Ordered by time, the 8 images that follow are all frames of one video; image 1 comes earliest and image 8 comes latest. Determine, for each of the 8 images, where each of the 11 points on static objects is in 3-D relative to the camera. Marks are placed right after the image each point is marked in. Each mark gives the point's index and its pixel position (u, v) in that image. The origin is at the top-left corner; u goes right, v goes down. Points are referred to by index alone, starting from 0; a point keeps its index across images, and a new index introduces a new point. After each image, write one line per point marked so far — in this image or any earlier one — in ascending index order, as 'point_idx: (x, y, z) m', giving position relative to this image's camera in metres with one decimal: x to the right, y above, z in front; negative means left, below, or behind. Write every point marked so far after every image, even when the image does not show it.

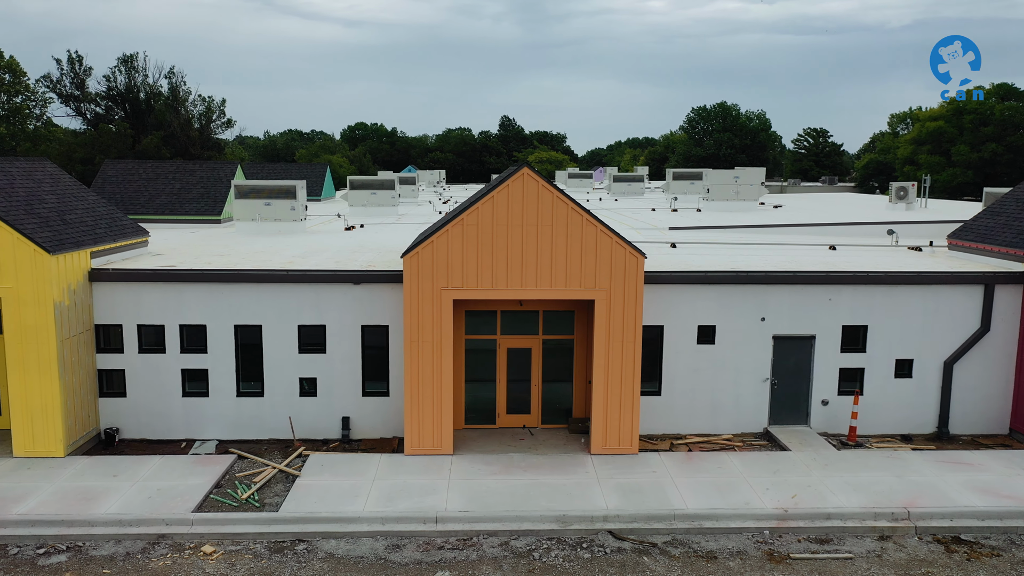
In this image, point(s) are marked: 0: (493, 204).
0: (-0.3, +1.3, +12.2) m
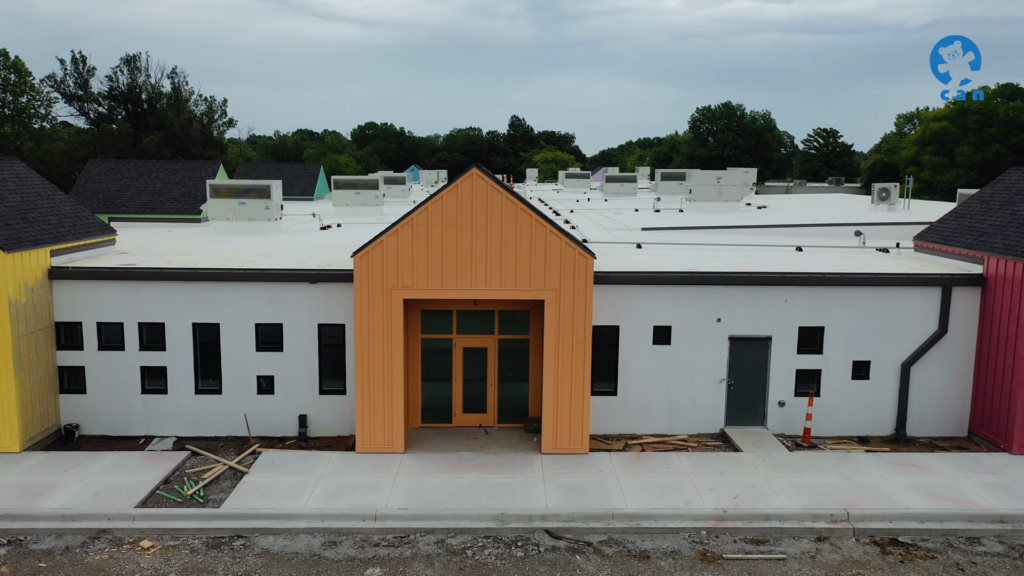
0: (-1.1, +1.3, +12.3) m
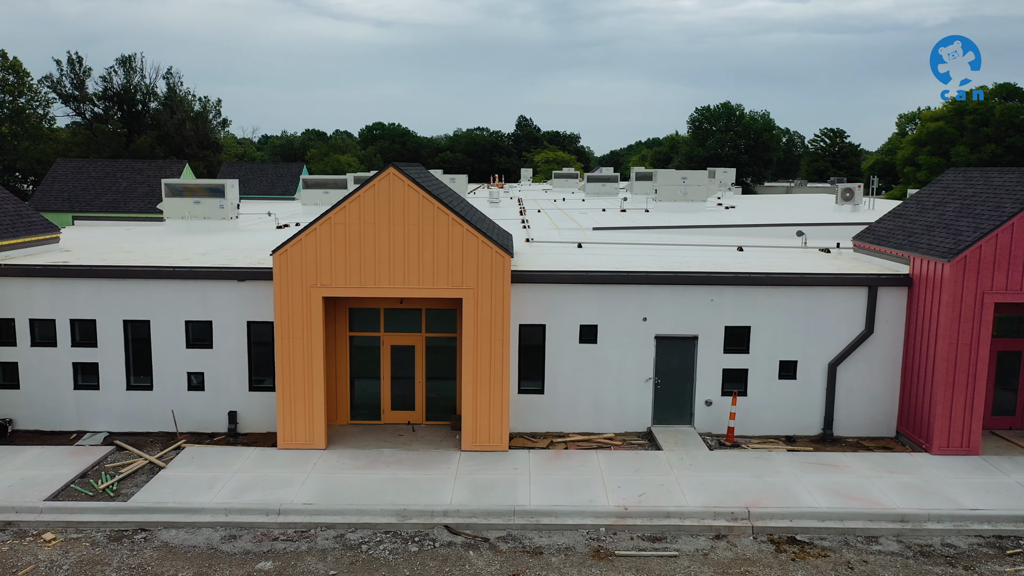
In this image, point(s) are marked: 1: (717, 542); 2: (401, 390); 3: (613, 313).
0: (-2.3, +1.3, +12.4) m
1: (+2.7, -3.3, +10.5) m
2: (-2.0, -1.8, +14.2) m
3: (+1.7, -0.4, +14.0) m
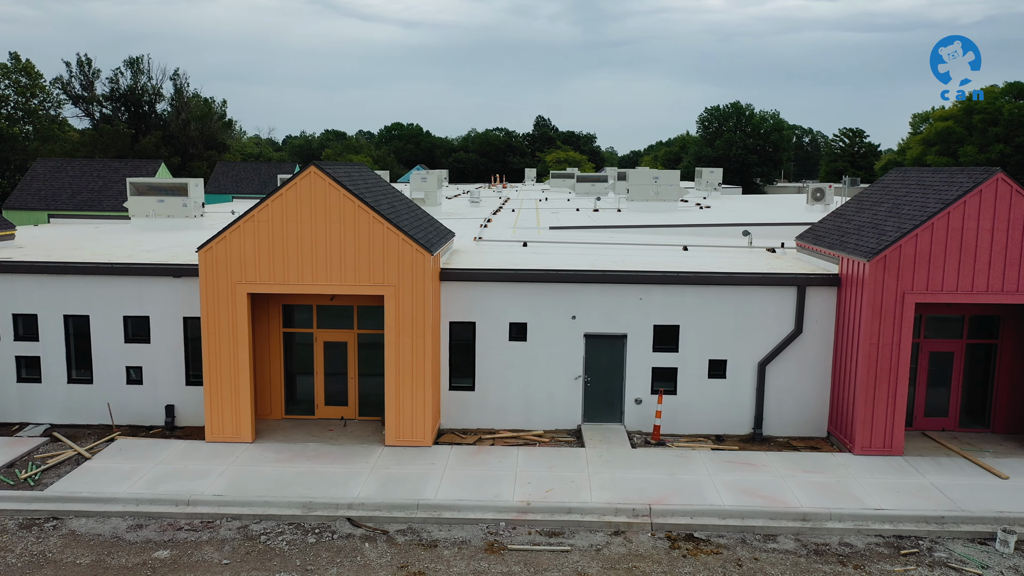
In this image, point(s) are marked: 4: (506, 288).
0: (-3.6, +1.4, +12.7) m
1: (+1.3, -3.3, +10.6) m
2: (-3.2, -1.7, +14.4) m
3: (+0.5, -0.4, +14.1) m
4: (-0.1, 0.0, +14.1) m
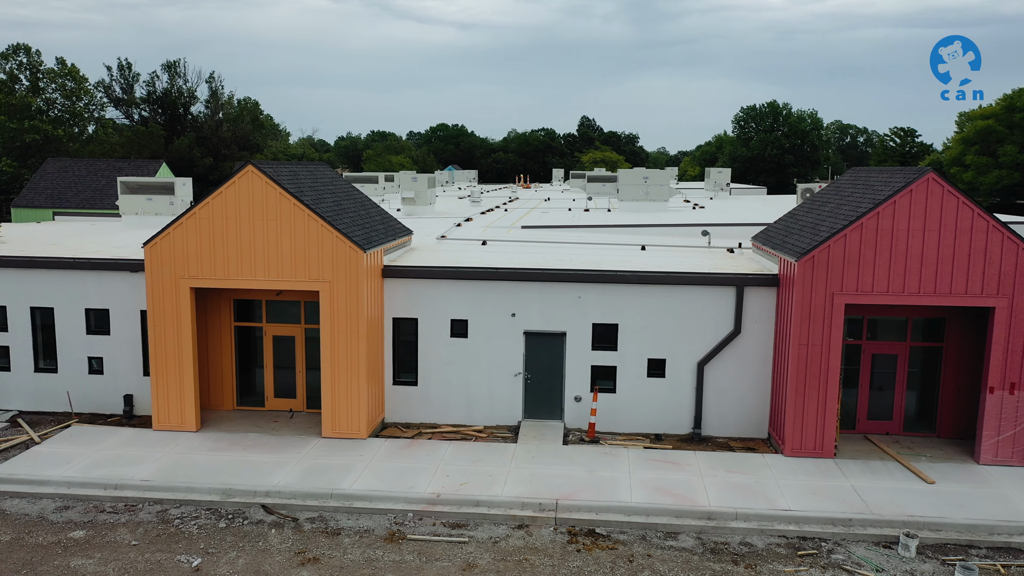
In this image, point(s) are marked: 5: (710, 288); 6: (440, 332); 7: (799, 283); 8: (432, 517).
0: (-4.7, +1.4, +13.1) m
1: (0.0, -3.2, +10.7) m
2: (-4.2, -1.7, +14.9) m
3: (-0.5, -0.4, +14.3) m
4: (-1.1, 0.0, +14.3) m
5: (+3.4, 0.0, +13.9) m
6: (-1.3, -0.8, +14.4) m
7: (+4.4, +0.1, +12.5) m
8: (-1.1, -3.1, +11.1) m
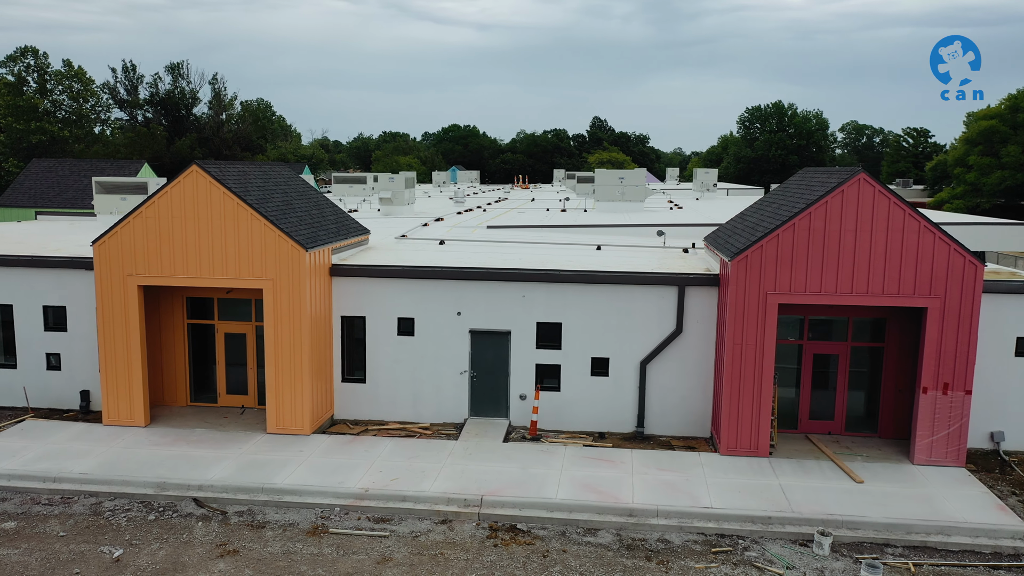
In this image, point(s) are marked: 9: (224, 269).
0: (-5.7, +1.5, +13.4) m
1: (-1.0, -3.2, +10.9) m
2: (-5.2, -1.6, +15.1) m
3: (-1.5, -0.3, +14.5) m
4: (-2.1, +0.1, +14.5) m
5: (+2.4, 0.0, +14.0) m
6: (-2.3, -0.8, +14.6) m
7: (+3.4, +0.1, +12.5) m
8: (-2.1, -3.1, +11.2) m
9: (-4.8, +0.3, +13.5) m
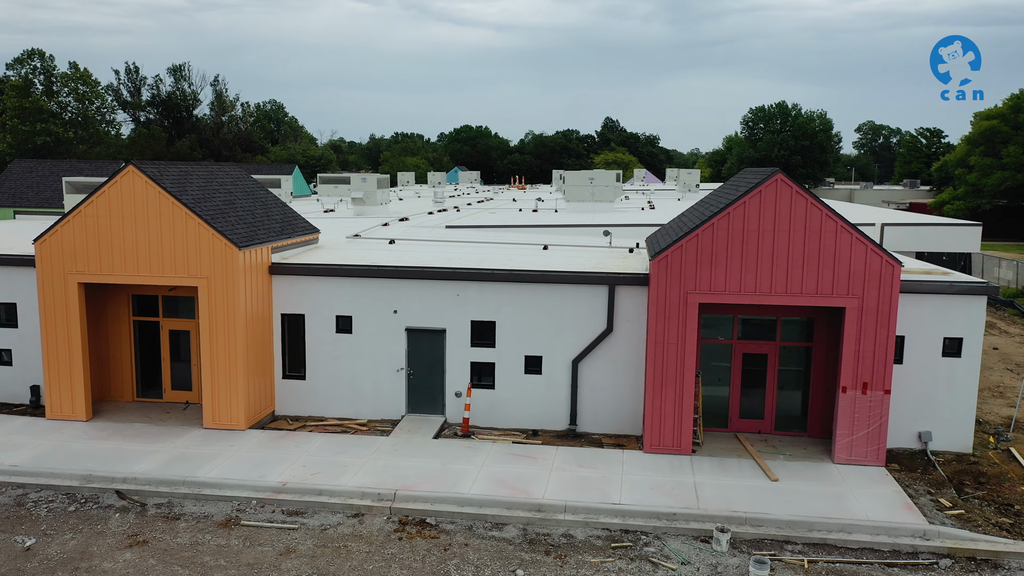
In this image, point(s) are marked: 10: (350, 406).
0: (-6.9, +1.5, +13.7) m
1: (-2.3, -3.2, +11.1) m
2: (-6.3, -1.6, +15.4) m
3: (-2.6, -0.3, +14.7) m
4: (-3.3, +0.1, +14.7) m
5: (+1.3, 0.0, +14.1) m
6: (-3.4, -0.7, +14.8) m
7: (+2.2, +0.1, +12.6) m
8: (-3.4, -3.1, +11.4) m
9: (-6.0, +0.4, +13.8) m
10: (-3.0, -2.2, +14.9) m
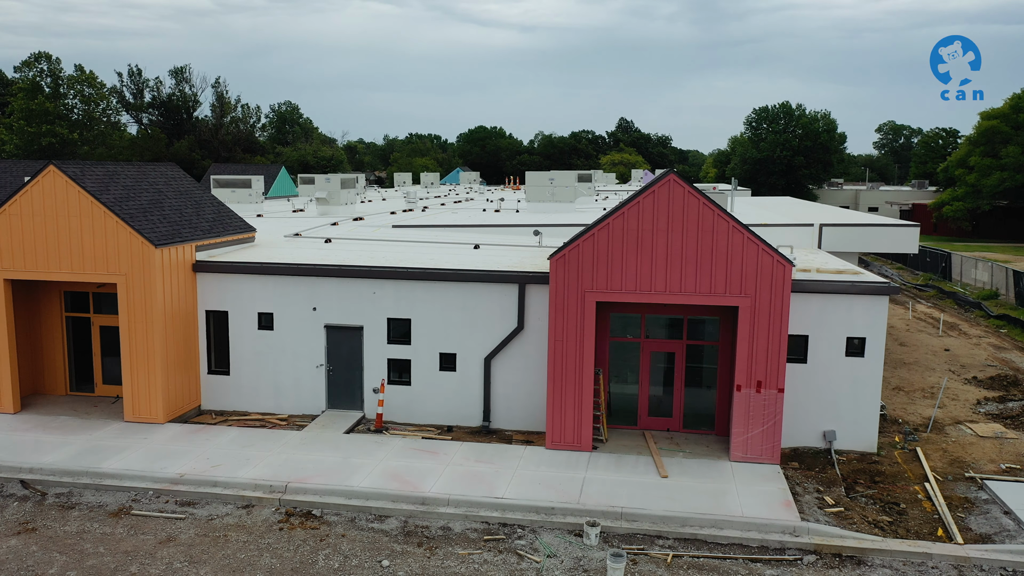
0: (-8.4, +1.6, +14.1) m
1: (-3.9, -3.1, +11.4) m
2: (-7.8, -1.5, +15.8) m
3: (-4.2, -0.3, +15.0) m
4: (-4.8, +0.1, +15.0) m
5: (-0.3, +0.1, +14.3) m
6: (-4.9, -0.7, +15.1) m
7: (+0.7, +0.1, +12.8) m
8: (-5.0, -3.0, +11.8) m
9: (-7.5, +0.4, +14.1) m
10: (-4.5, -2.1, +15.2) m
